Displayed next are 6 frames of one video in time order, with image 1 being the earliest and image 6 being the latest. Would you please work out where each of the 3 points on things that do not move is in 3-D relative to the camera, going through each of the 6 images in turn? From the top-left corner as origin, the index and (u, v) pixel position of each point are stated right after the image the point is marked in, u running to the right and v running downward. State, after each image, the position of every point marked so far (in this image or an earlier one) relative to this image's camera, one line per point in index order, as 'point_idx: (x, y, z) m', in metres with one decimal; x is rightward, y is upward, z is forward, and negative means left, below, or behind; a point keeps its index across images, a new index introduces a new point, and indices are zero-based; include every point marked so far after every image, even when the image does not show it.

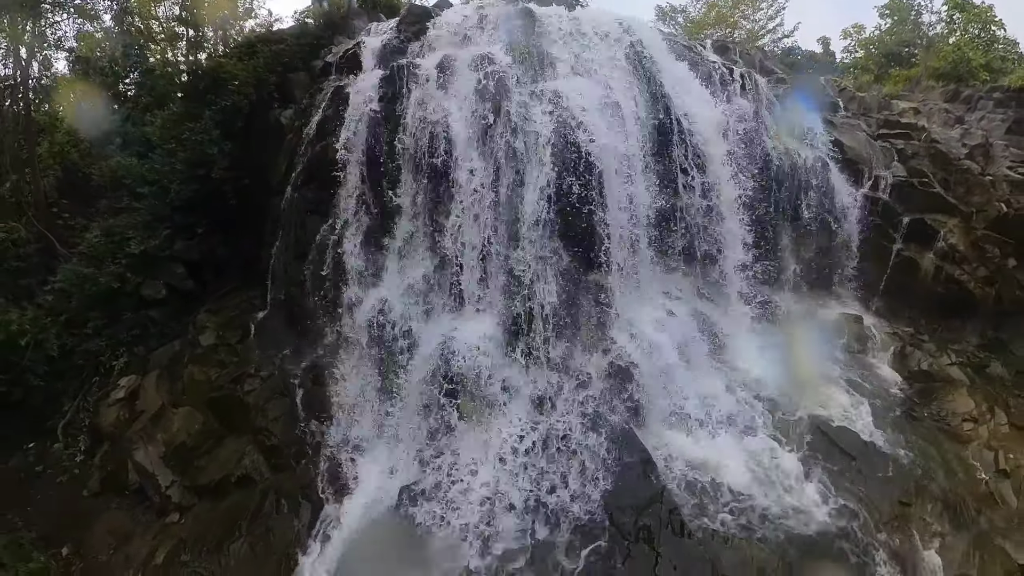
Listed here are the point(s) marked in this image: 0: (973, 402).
0: (+8.5, -2.1, +6.5) m
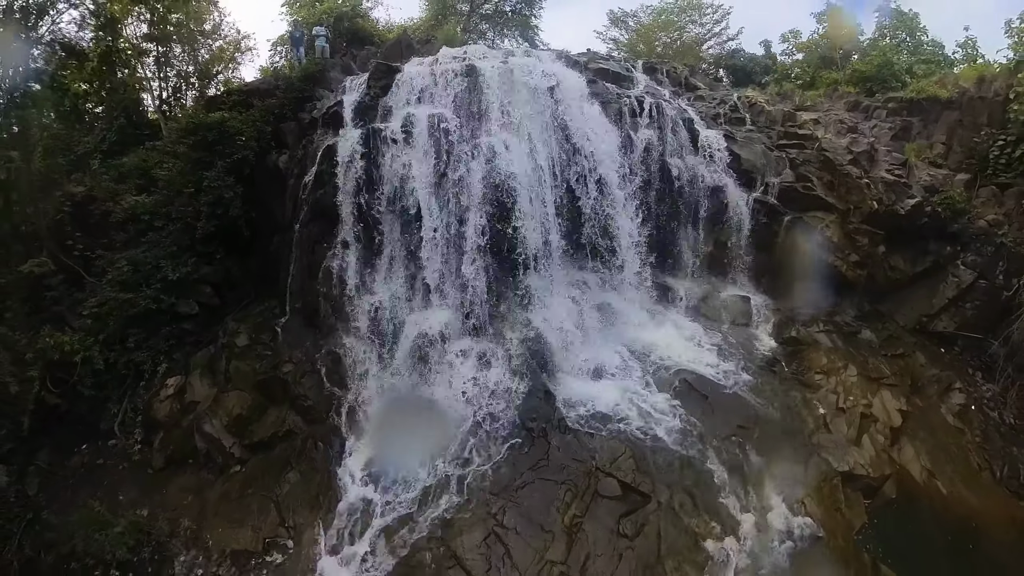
0: (+7.7, -1.7, +8.9) m
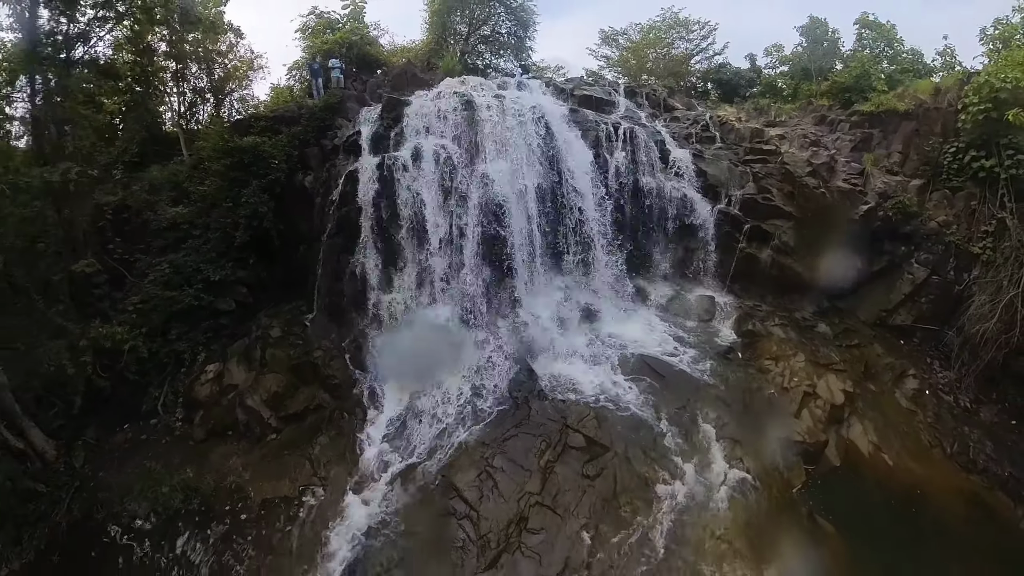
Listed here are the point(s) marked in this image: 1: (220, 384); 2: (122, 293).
0: (+7.4, -1.7, +10.4) m
1: (-7.4, -2.3, +9.3) m
2: (-11.3, +0.2, +10.4) m
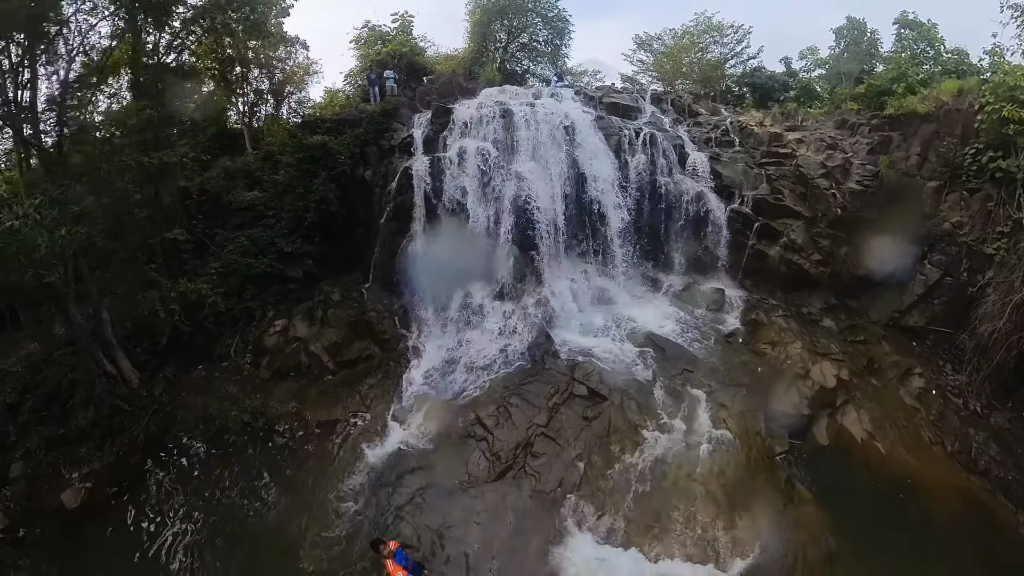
0: (+8.1, -1.4, +11.4) m
1: (-6.8, -1.4, +11.4) m
2: (-10.5, +1.2, +12.7) m
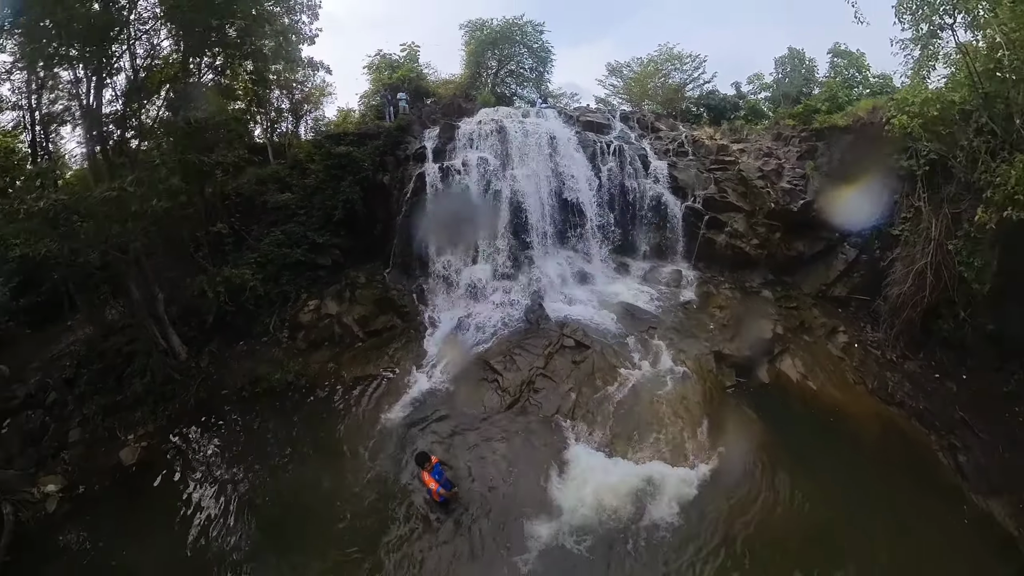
0: (+8.0, -0.6, +14.1) m
1: (-6.9, -0.9, +13.4) m
2: (-10.6, +1.6, +14.7) m
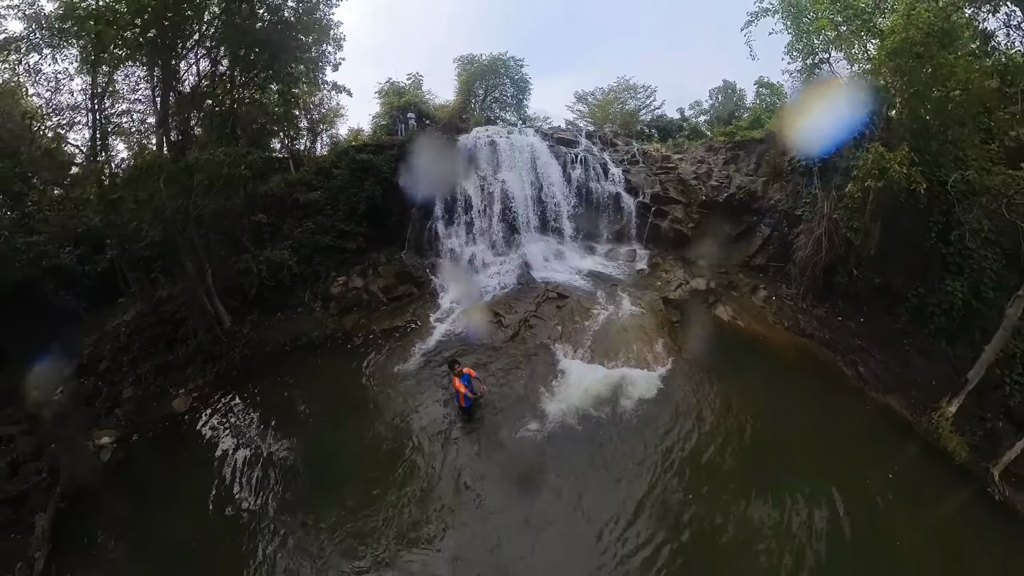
0: (+7.7, +0.6, +17.8) m
1: (-7.1, +0.1, +16.3) m
2: (-11.0, +2.4, +17.5) m
